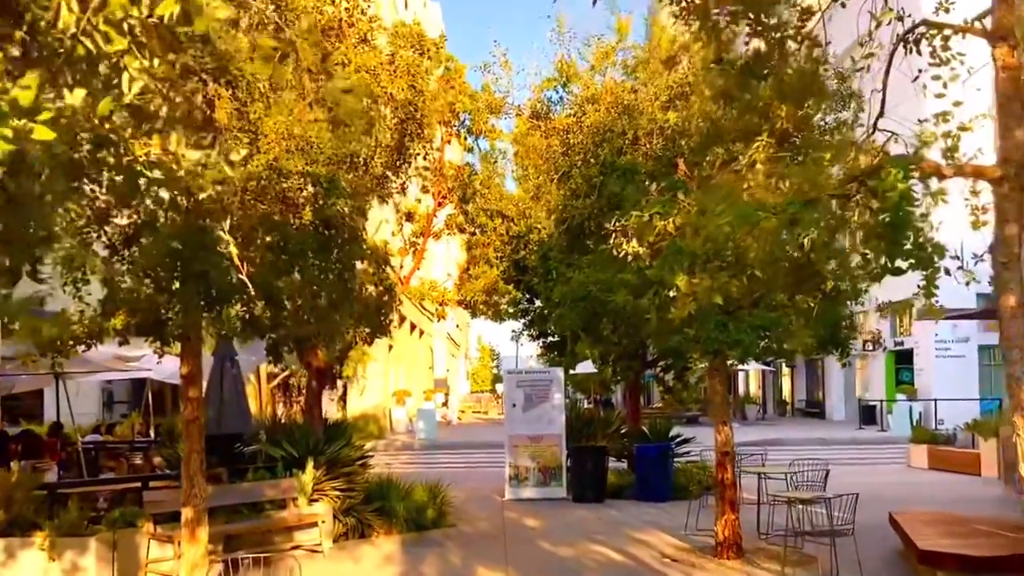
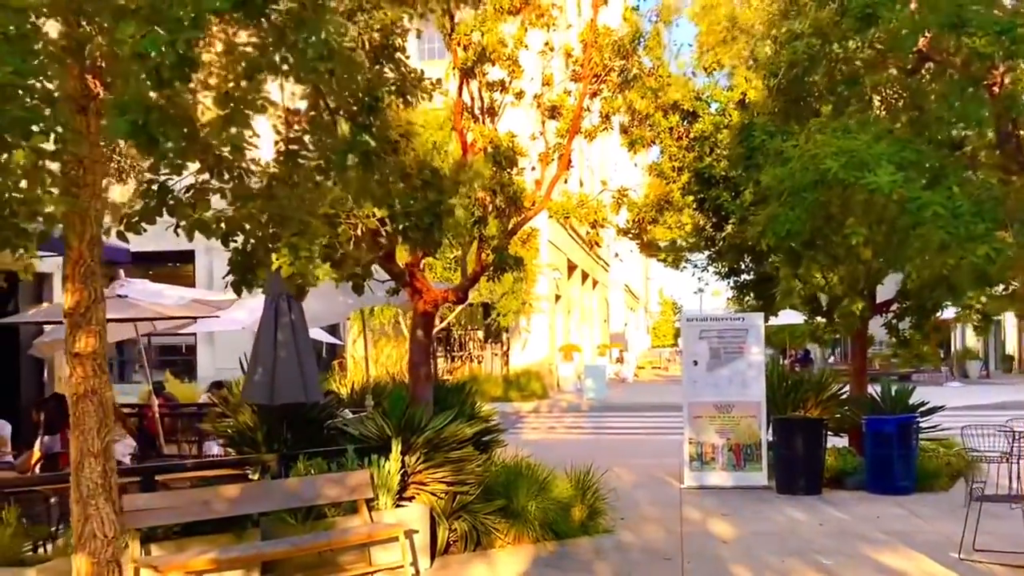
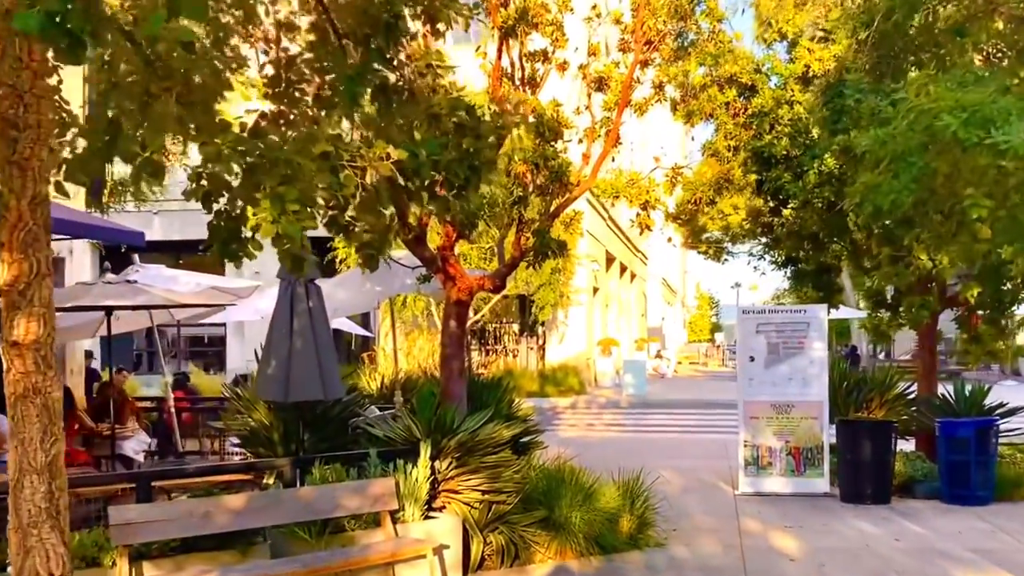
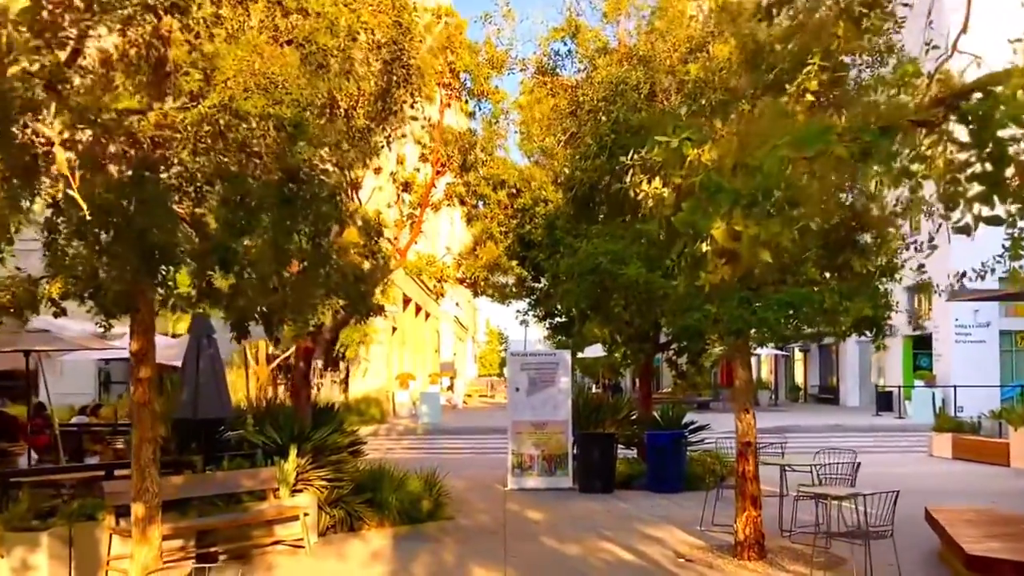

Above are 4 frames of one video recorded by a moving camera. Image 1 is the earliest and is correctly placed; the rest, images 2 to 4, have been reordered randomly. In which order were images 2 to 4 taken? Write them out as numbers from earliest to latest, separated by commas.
4, 2, 3
